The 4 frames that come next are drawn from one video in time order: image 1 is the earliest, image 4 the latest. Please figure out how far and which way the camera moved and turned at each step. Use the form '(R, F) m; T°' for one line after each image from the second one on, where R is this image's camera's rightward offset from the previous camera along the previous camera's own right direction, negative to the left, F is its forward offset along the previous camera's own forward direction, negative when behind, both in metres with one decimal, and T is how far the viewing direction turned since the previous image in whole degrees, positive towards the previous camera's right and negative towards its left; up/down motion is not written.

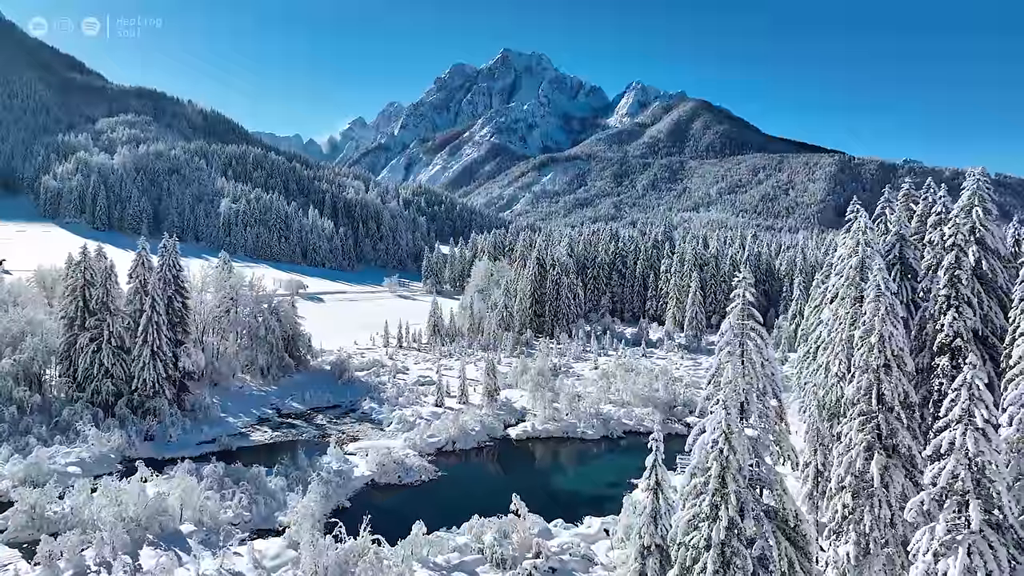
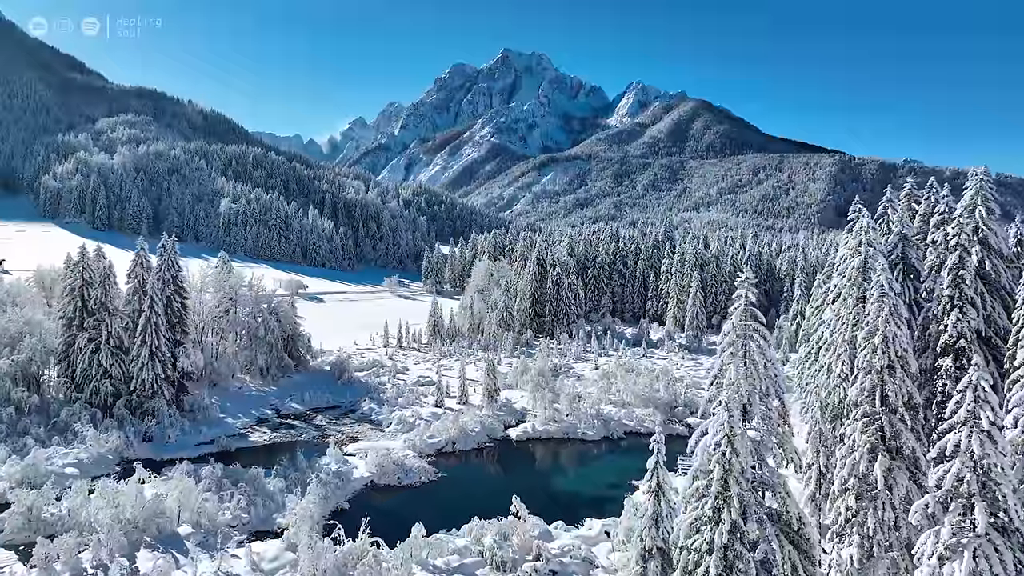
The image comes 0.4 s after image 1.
(0.0, +0.2) m; 0°
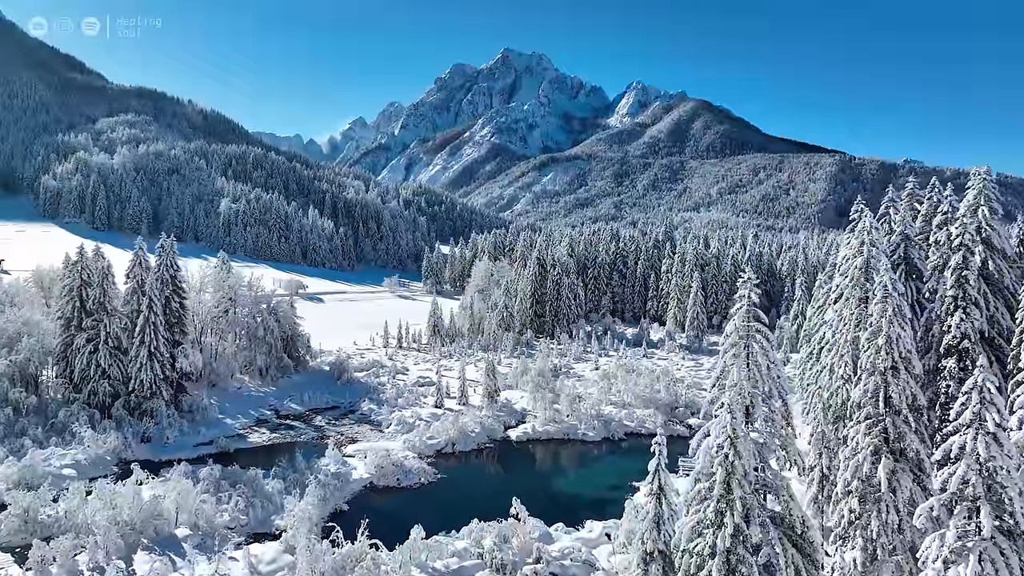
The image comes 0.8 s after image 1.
(0.0, +0.2) m; 0°
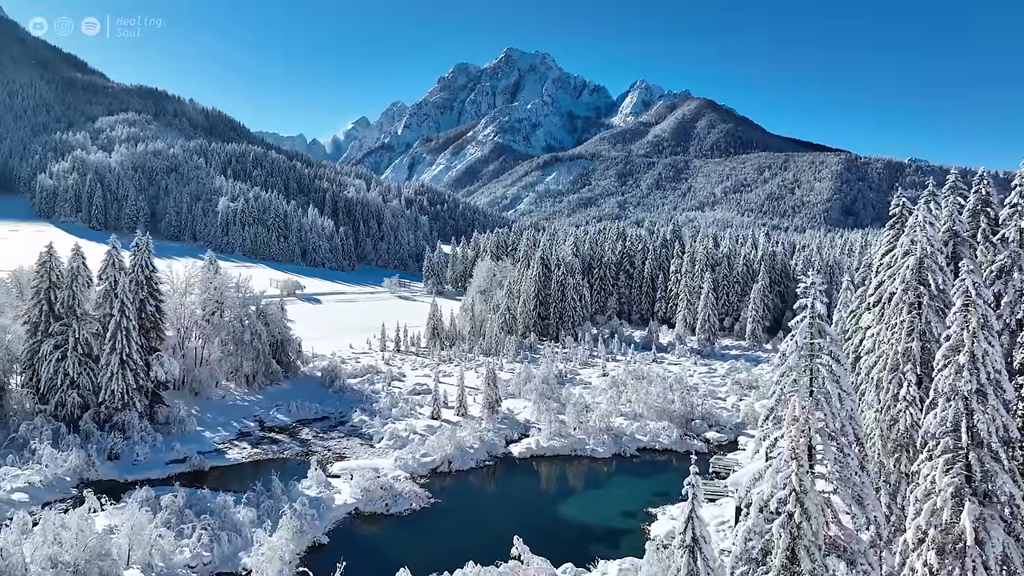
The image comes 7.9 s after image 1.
(+0.1, +3.1) m; 0°
